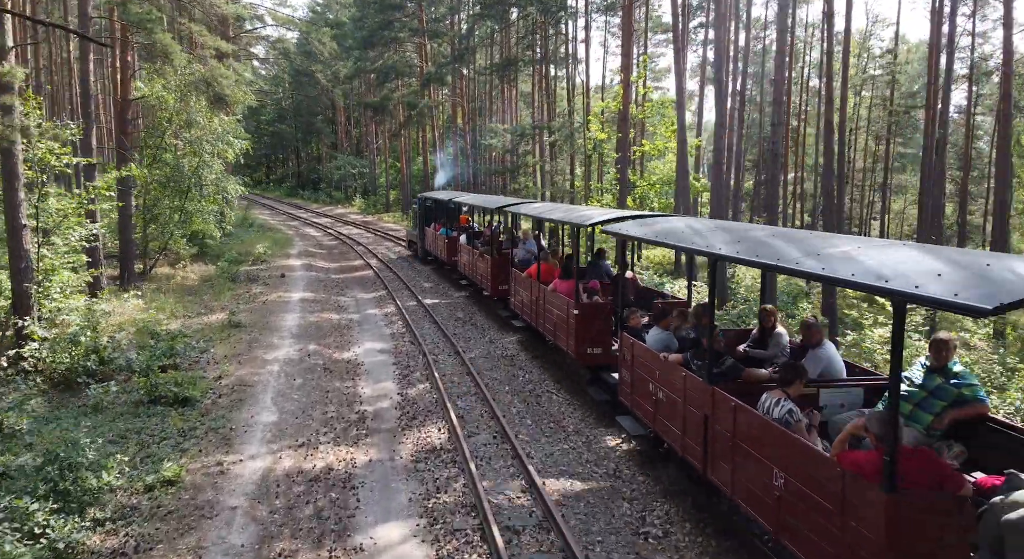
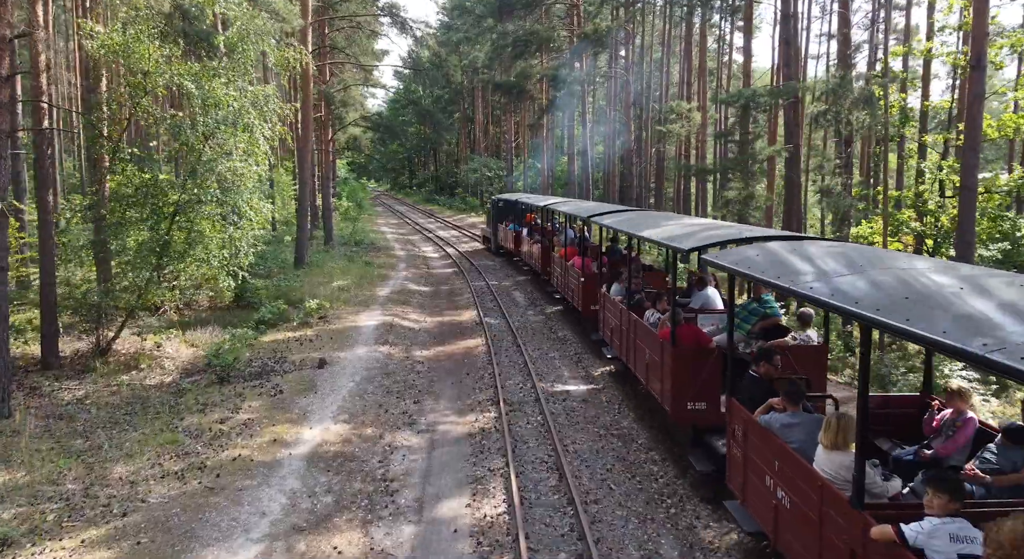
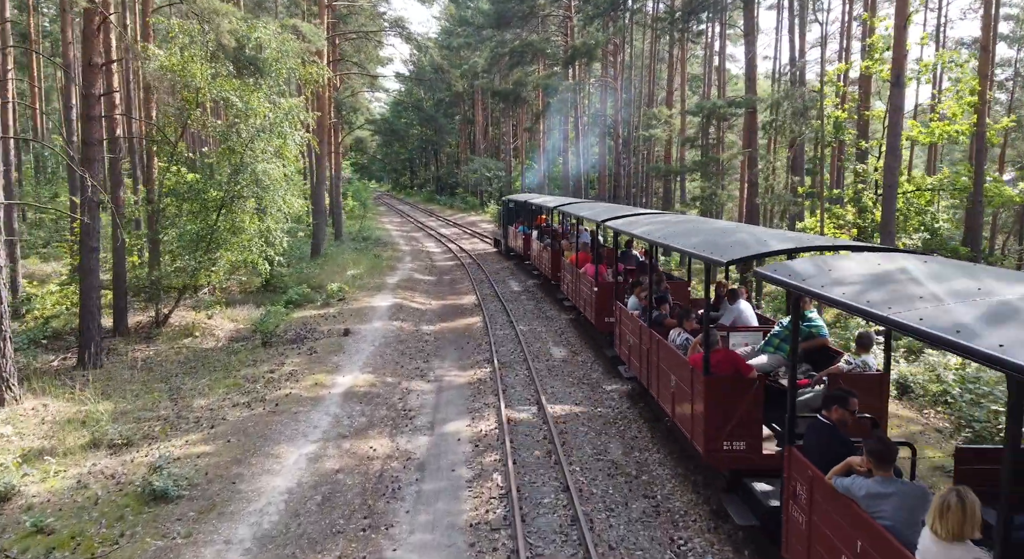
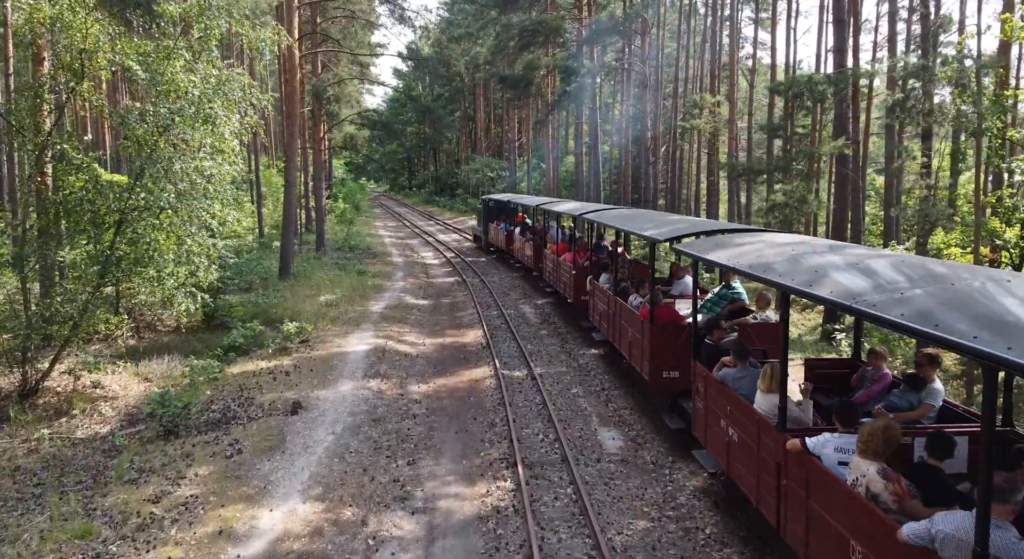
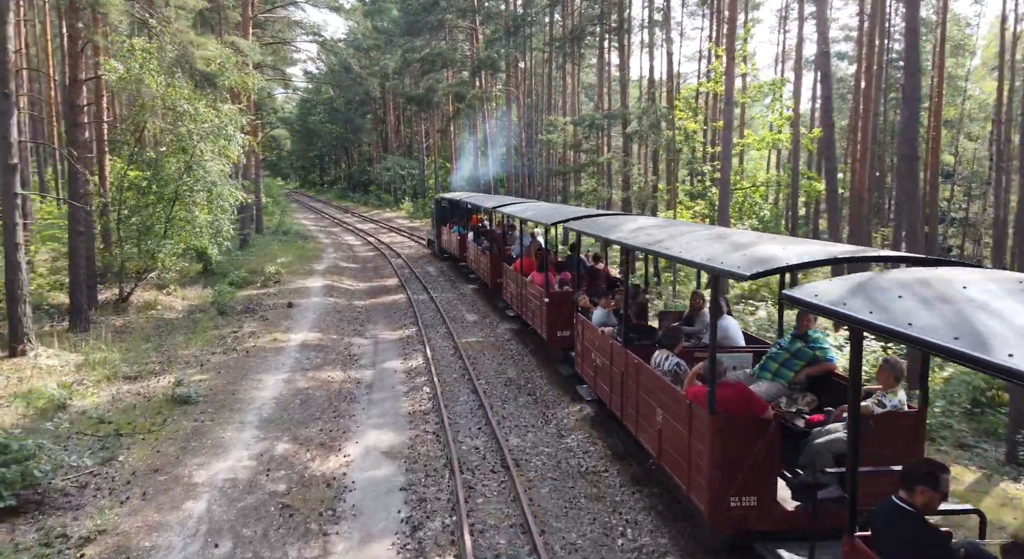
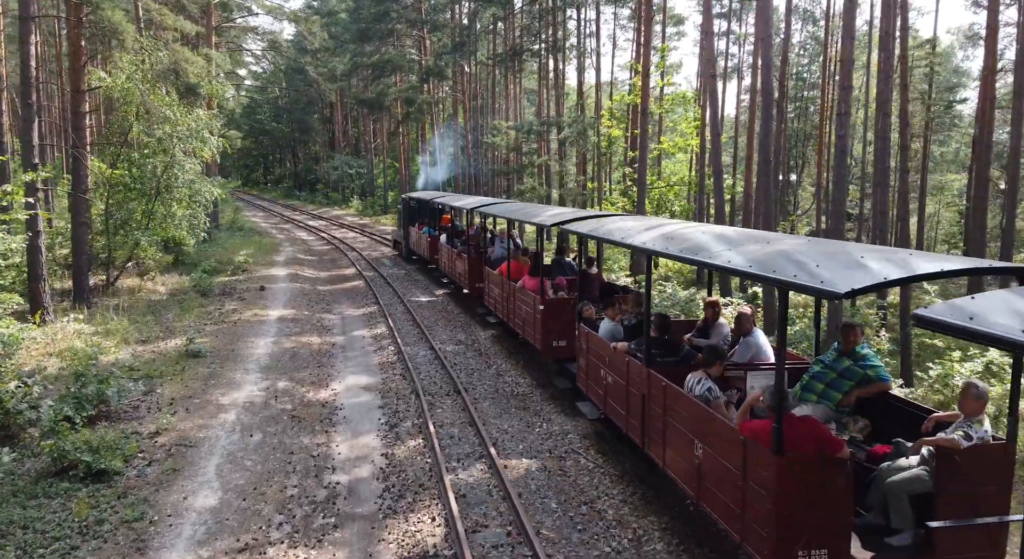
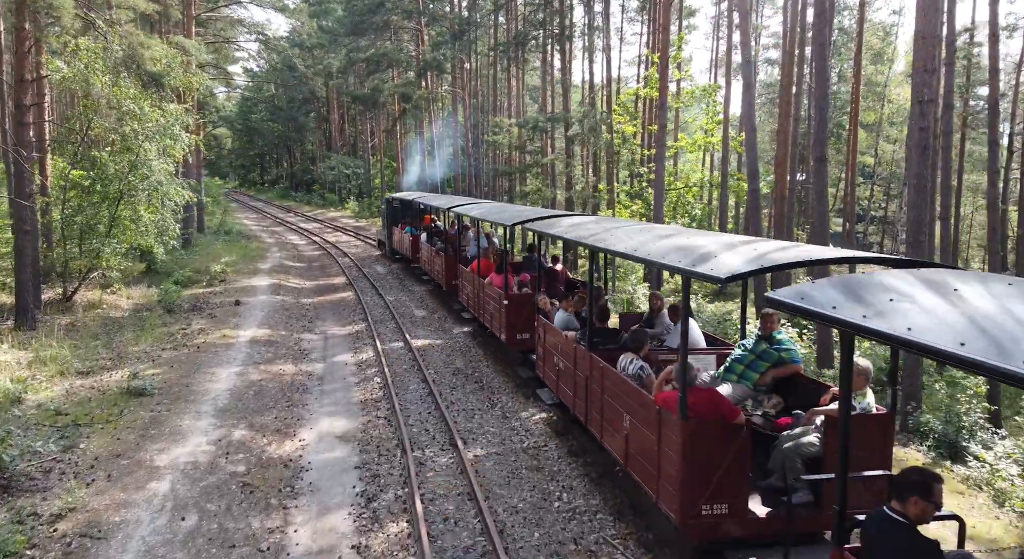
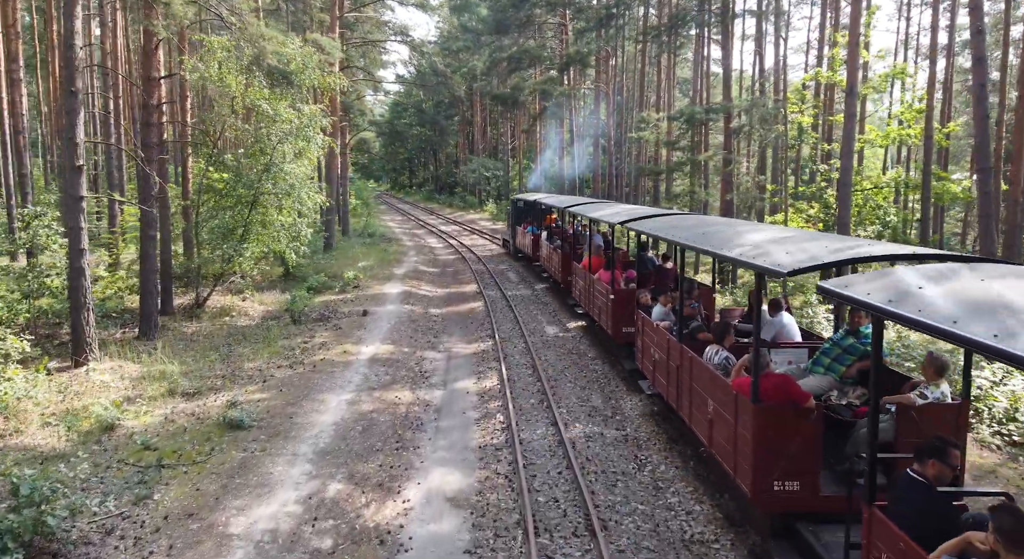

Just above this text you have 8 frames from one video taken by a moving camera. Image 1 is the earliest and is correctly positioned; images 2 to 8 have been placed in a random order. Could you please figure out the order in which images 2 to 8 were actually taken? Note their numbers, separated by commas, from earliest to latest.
6, 7, 5, 8, 3, 2, 4
